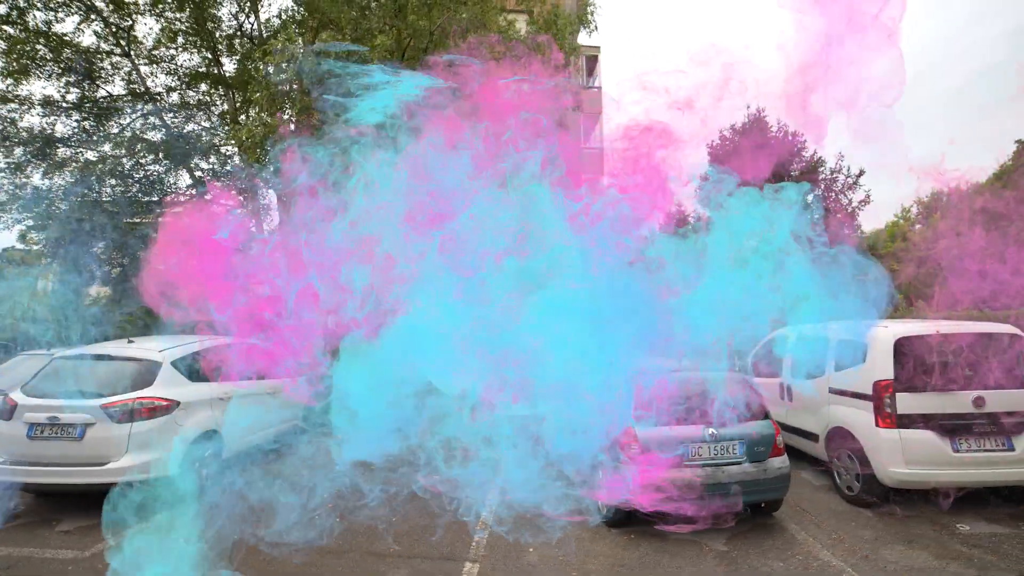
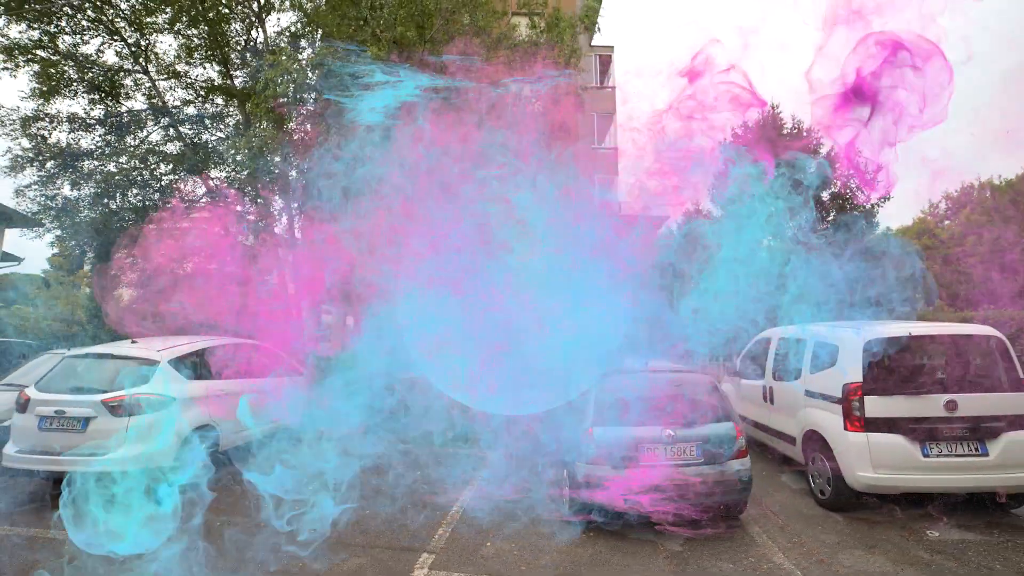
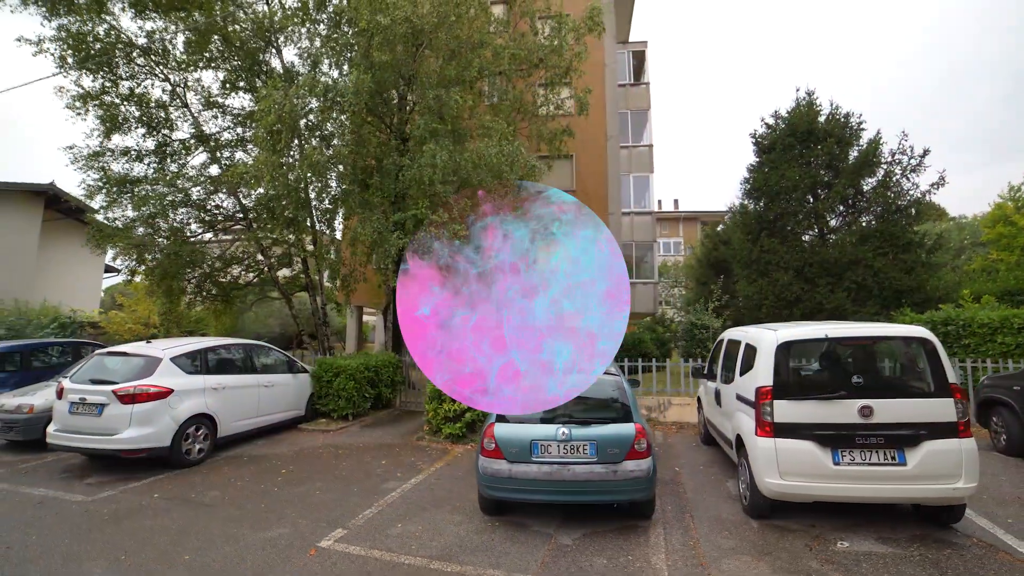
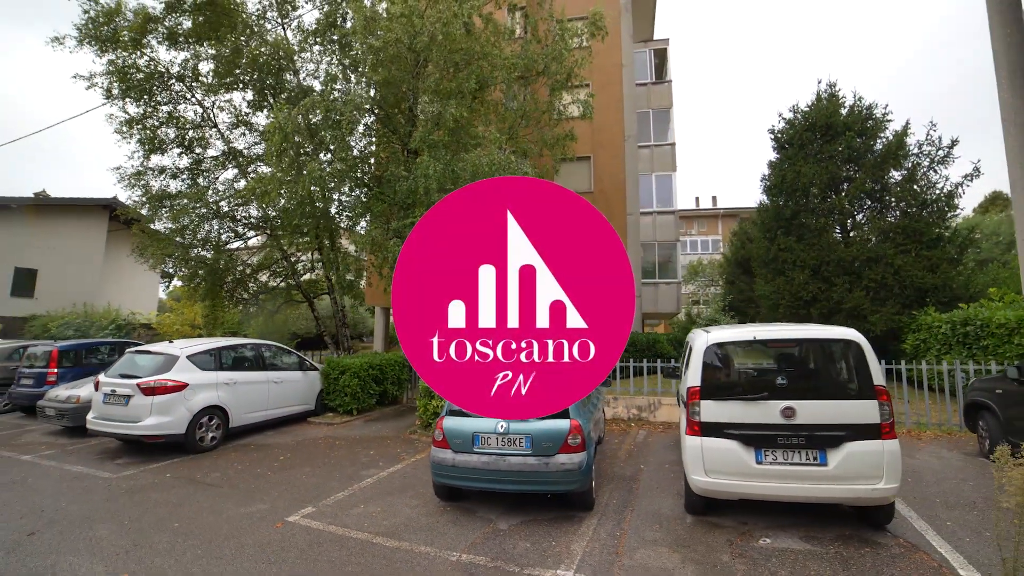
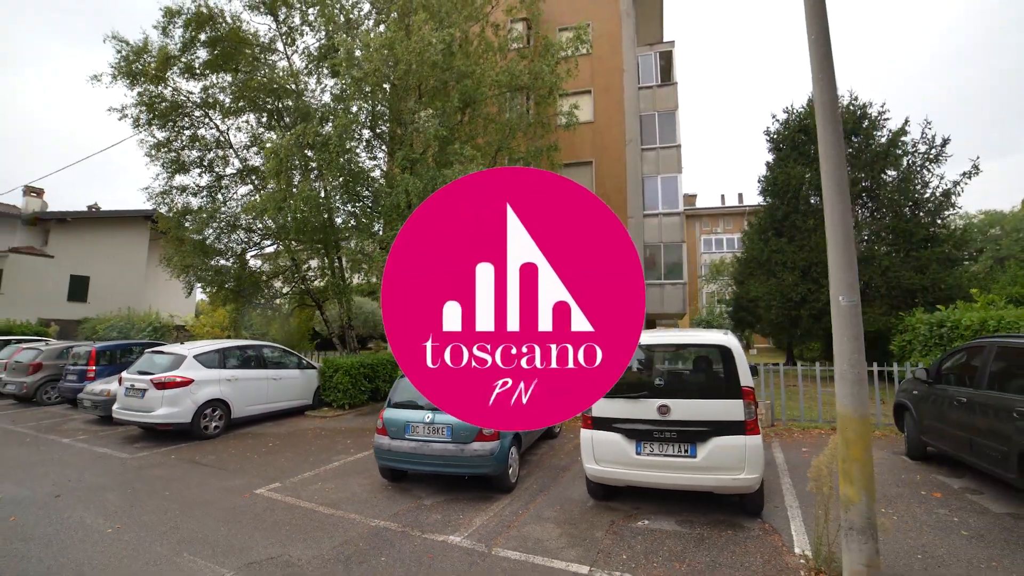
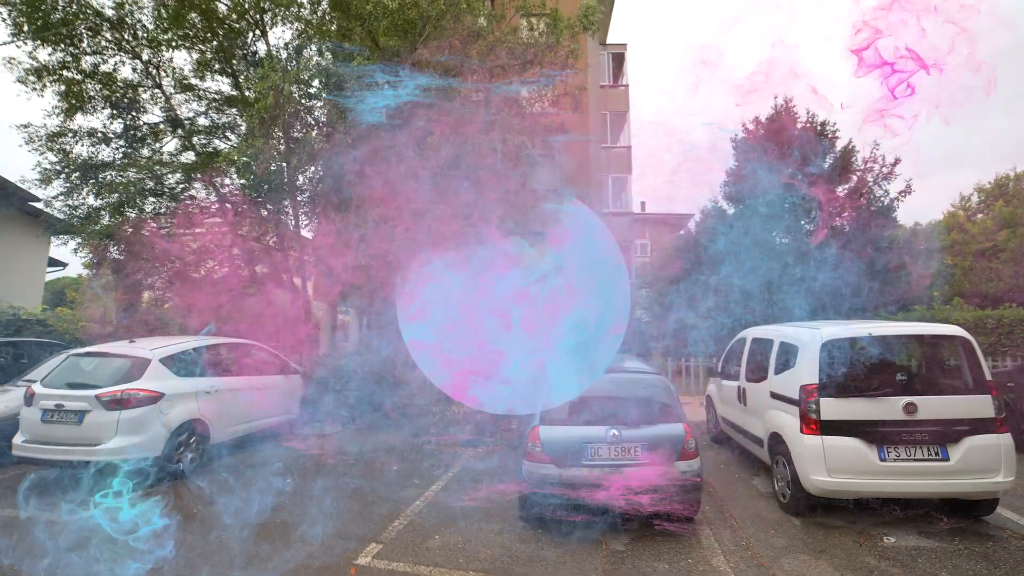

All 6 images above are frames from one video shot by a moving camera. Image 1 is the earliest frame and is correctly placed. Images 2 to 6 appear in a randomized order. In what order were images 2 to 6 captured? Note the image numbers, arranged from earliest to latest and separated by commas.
2, 6, 3, 4, 5
